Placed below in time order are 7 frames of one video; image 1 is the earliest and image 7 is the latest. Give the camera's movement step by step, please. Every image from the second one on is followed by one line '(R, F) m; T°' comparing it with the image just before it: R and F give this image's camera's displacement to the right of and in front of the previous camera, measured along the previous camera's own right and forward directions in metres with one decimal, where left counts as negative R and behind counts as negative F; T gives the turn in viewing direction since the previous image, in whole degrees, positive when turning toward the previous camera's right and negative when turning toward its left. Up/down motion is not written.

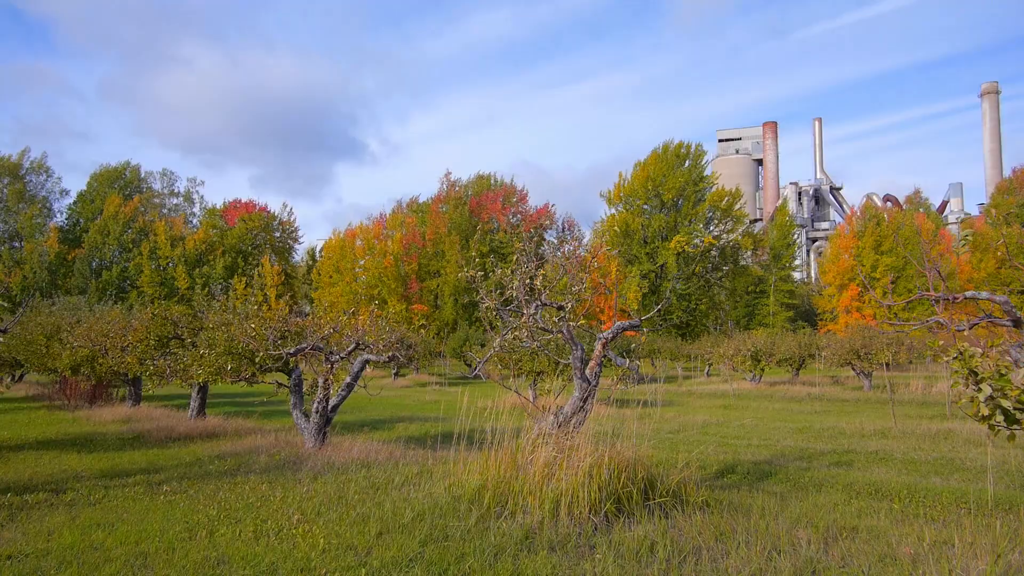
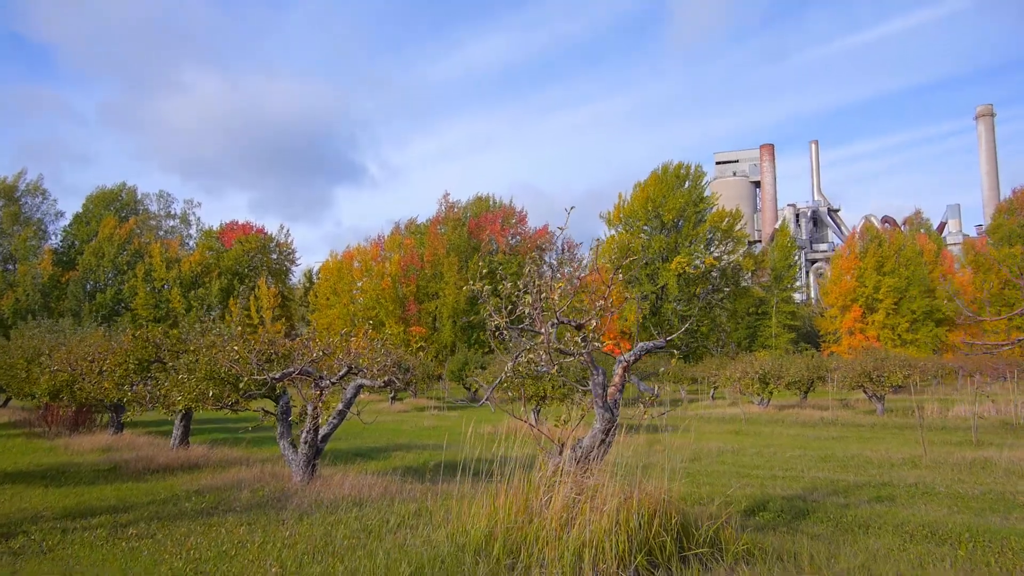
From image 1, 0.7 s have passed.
(-0.1, +0.7) m; 0°
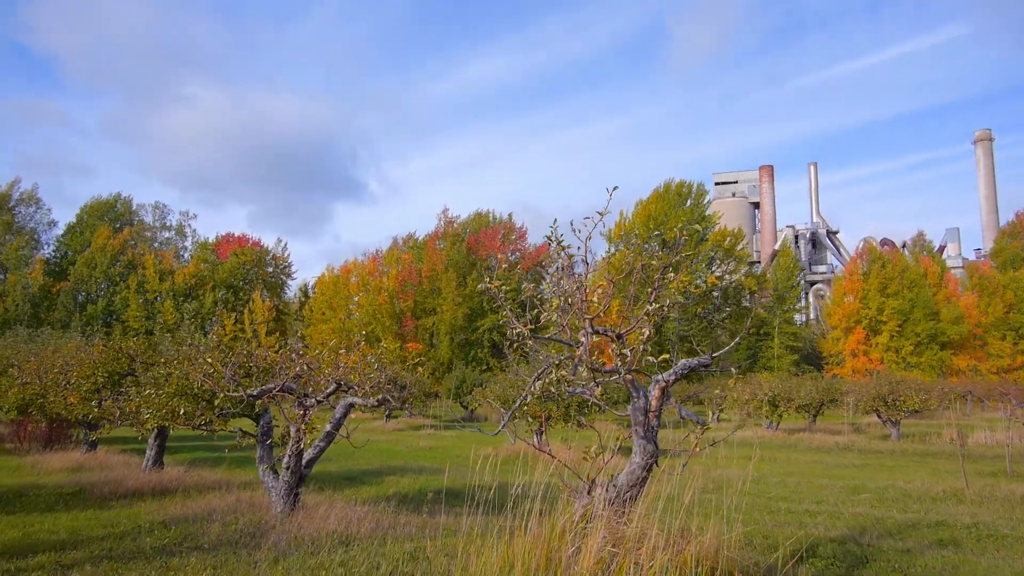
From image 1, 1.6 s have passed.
(-0.2, +0.9) m; 0°
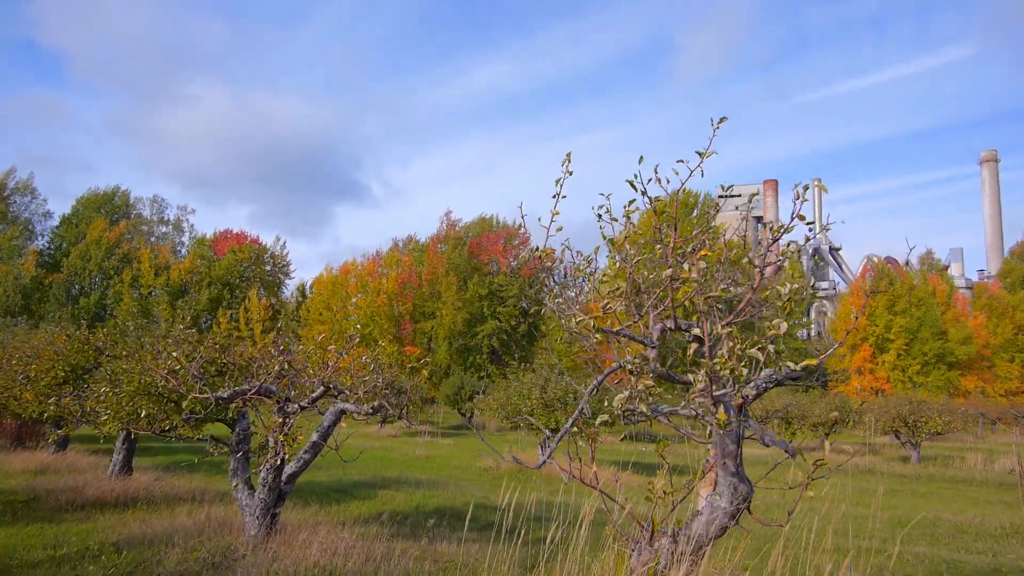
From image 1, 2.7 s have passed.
(-0.2, +1.1) m; 0°
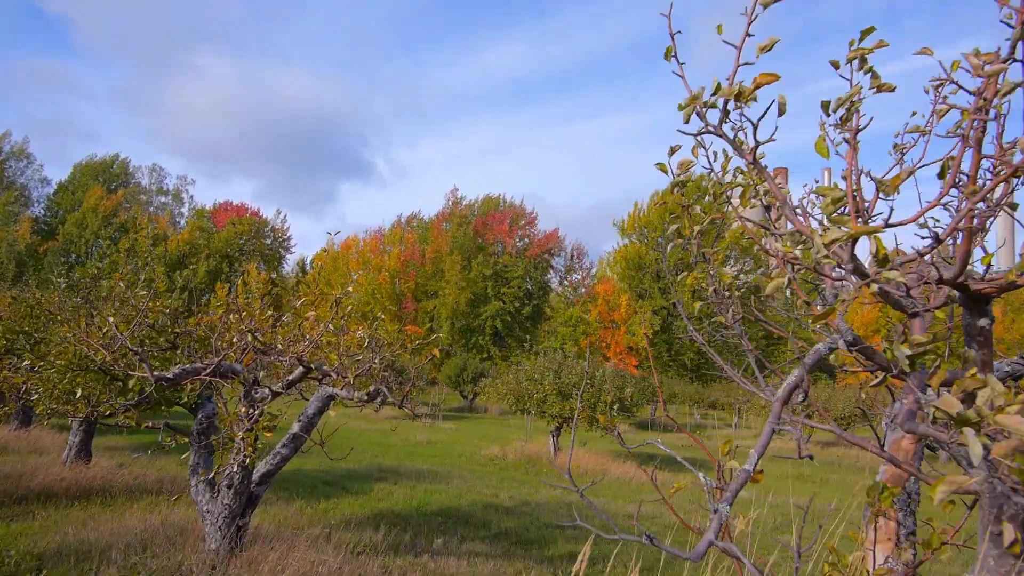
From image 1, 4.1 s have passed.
(-0.3, +1.4) m; 0°
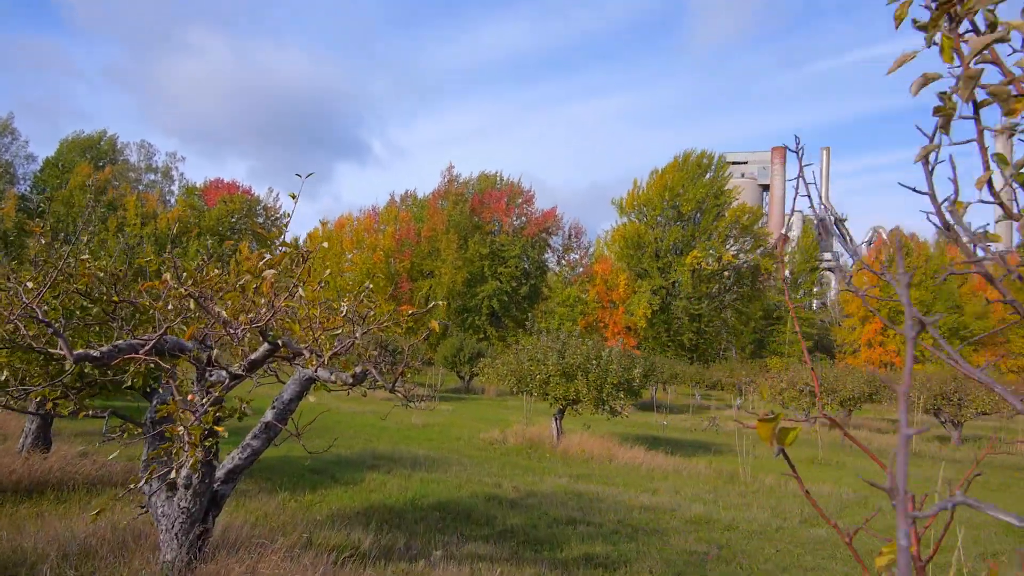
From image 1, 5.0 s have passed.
(-0.1, +0.9) m; 0°
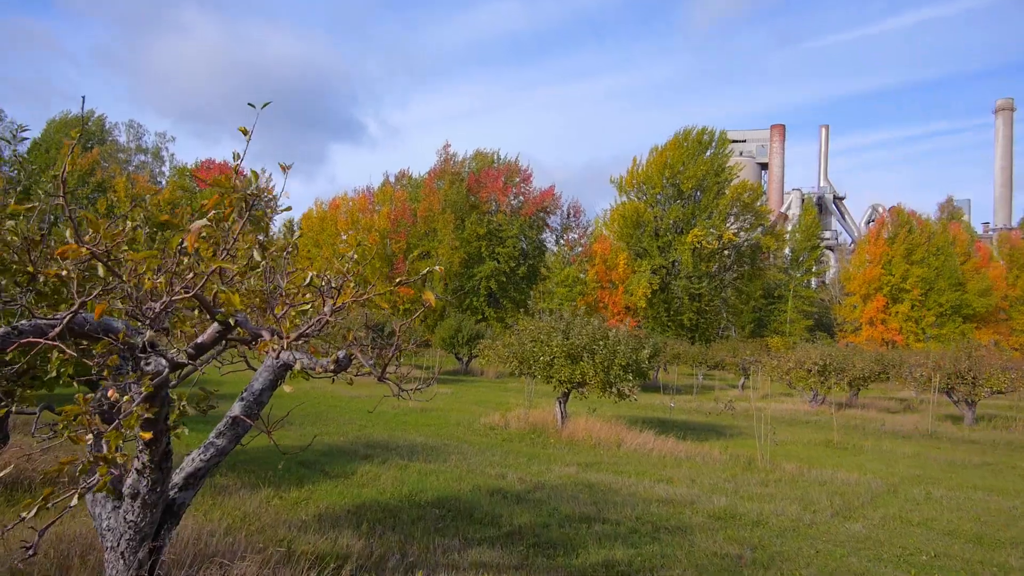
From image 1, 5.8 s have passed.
(-0.1, +0.8) m; 0°
